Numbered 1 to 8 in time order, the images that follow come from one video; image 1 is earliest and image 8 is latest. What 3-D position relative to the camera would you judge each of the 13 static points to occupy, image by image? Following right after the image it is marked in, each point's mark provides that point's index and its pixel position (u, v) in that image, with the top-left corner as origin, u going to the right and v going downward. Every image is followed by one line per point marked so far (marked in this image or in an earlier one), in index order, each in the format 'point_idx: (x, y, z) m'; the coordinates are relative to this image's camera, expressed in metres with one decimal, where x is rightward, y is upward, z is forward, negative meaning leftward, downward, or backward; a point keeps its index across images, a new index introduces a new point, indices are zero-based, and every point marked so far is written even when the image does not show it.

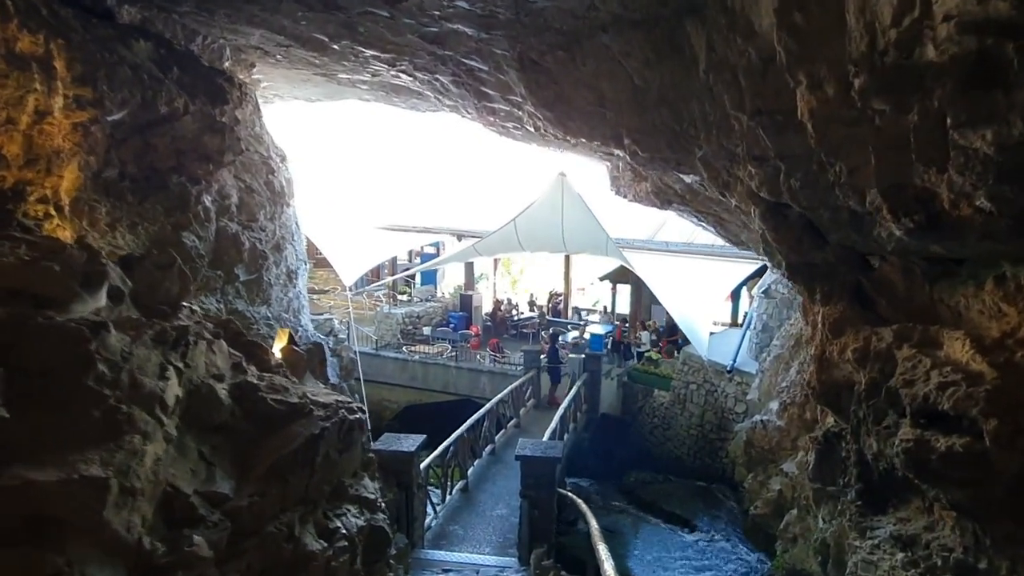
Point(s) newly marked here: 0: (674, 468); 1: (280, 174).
0: (+1.9, -2.0, +8.6) m
1: (-2.1, +1.0, +6.8) m
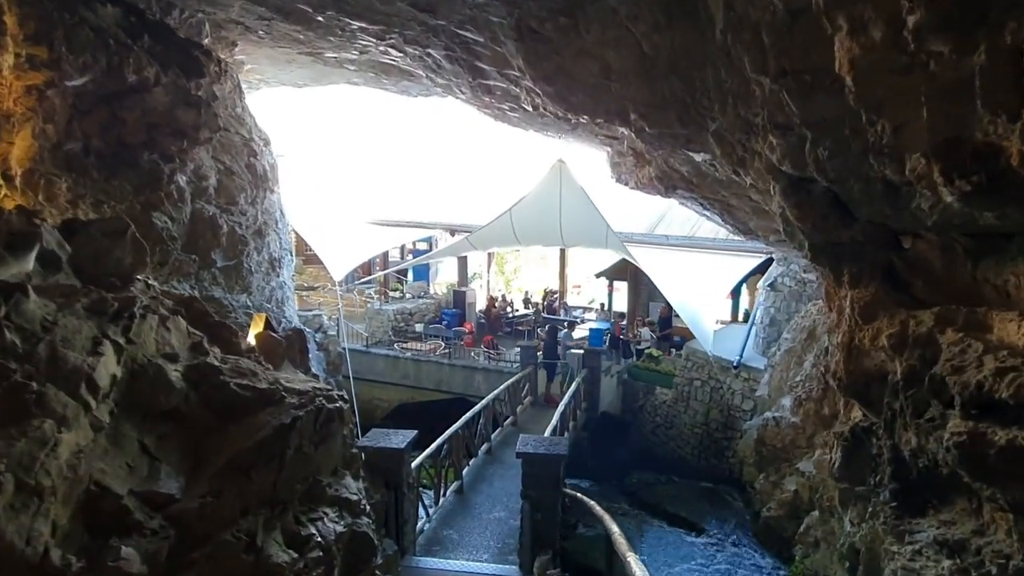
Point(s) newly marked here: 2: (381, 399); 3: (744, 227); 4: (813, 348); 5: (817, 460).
0: (+1.8, -2.0, +8.2) m
1: (-2.1, +1.1, +6.4) m
2: (-1.9, -1.6, +10.8) m
3: (+2.1, +0.5, +6.7) m
4: (+2.4, -0.5, +6.0) m
5: (+2.0, -1.1, +4.9) m
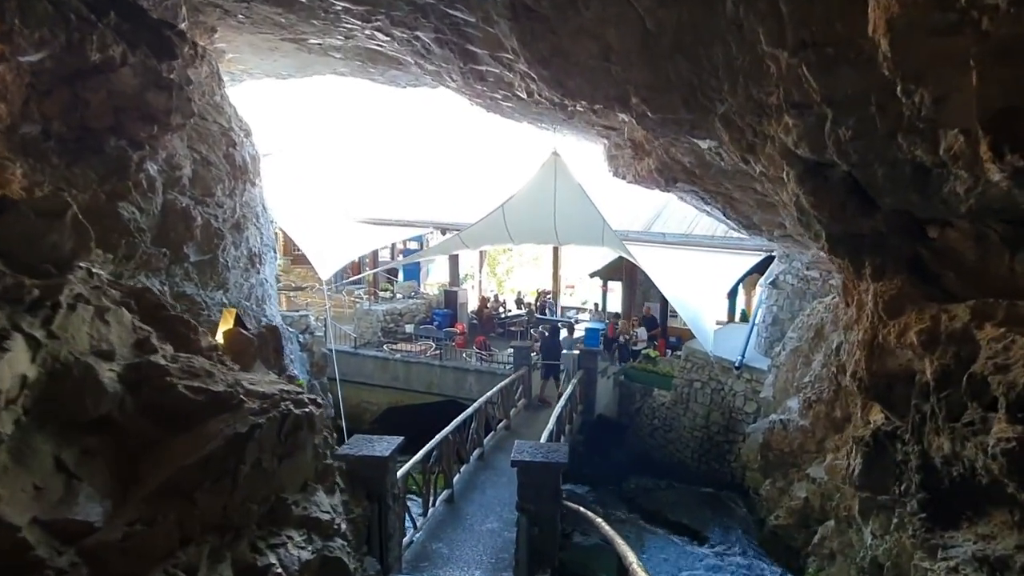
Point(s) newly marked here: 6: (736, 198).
0: (+1.7, -2.0, +7.9) m
1: (-2.2, +1.1, +6.1) m
2: (-2.0, -1.6, +10.5) m
3: (+2.0, +0.6, +6.5) m
4: (+2.3, -0.5, +5.7) m
5: (+1.9, -1.1, +4.6) m
6: (+1.8, +0.7, +6.0) m
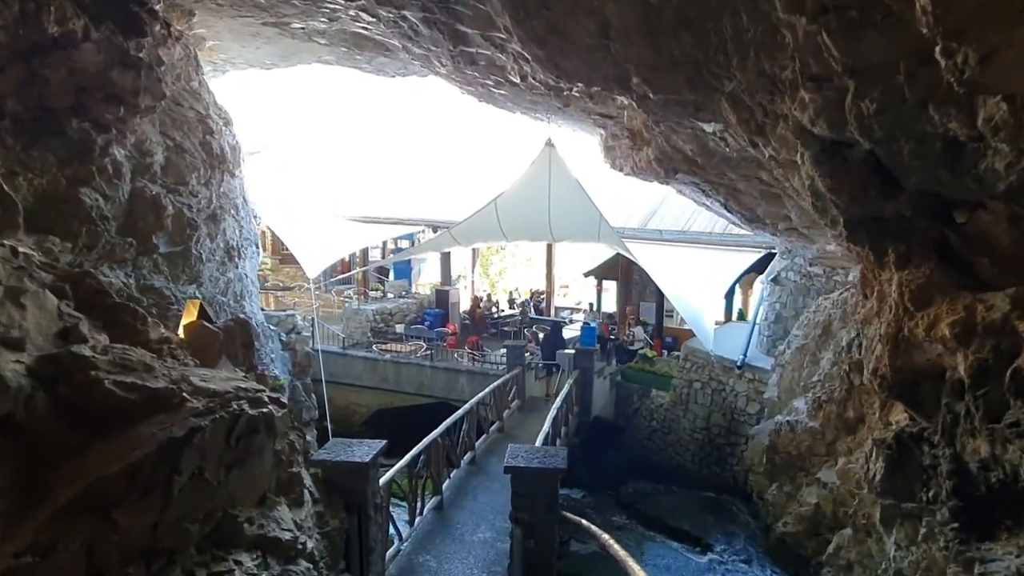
0: (+1.7, -1.9, +7.7) m
1: (-2.2, +1.2, +5.8) m
2: (-2.1, -1.6, +10.1) m
3: (+2.0, +0.6, +6.2) m
4: (+2.3, -0.4, +5.4) m
5: (+1.9, -1.0, +4.3) m
6: (+1.7, +0.8, +5.8) m
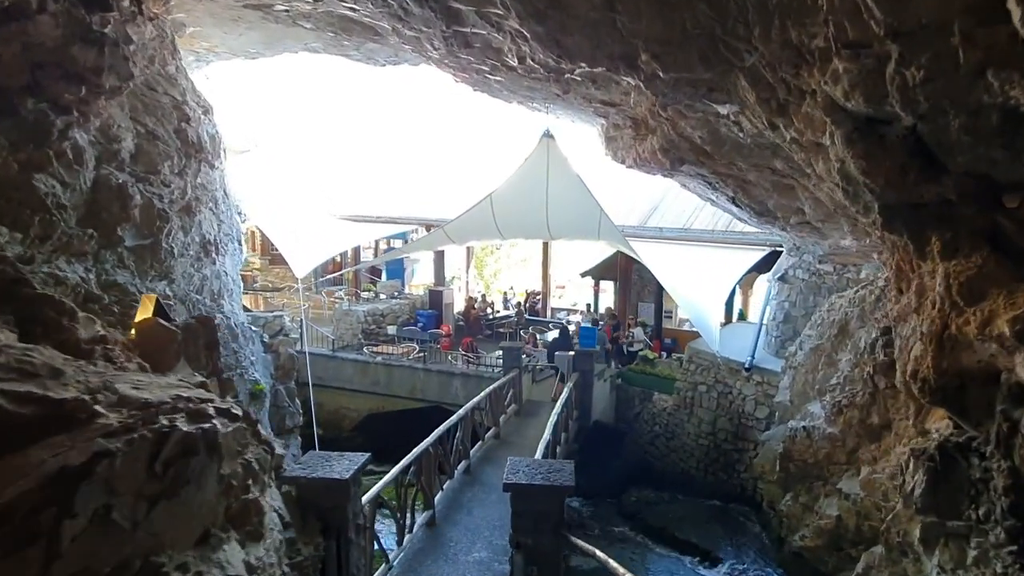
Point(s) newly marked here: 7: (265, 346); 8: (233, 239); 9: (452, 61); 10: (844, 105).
0: (+1.6, -1.9, +7.3) m
1: (-2.3, +1.2, +5.4) m
2: (-2.1, -1.6, +9.8) m
3: (+1.9, +0.6, +5.9) m
4: (+2.3, -0.4, +5.1) m
5: (+1.9, -1.0, +4.0) m
6: (+1.7, +0.8, +5.4) m
7: (-1.9, -0.4, +5.9) m
8: (-2.3, +0.4, +6.2) m
9: (-0.4, +1.7, +5.6) m
10: (+1.3, +0.7, +2.9) m
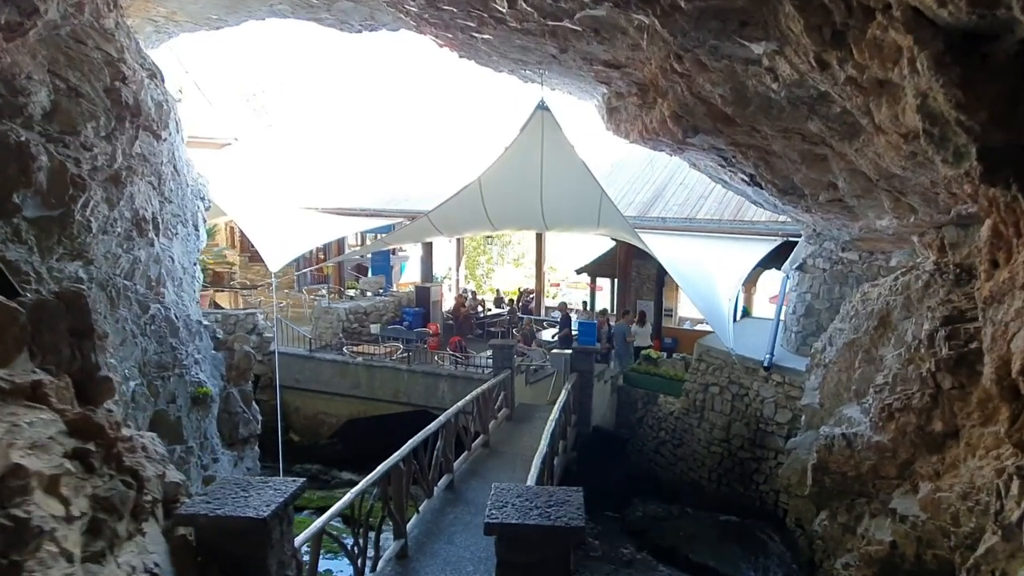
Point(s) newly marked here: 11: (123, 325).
0: (+1.6, -1.8, +6.6) m
1: (-2.3, +1.2, +4.7) m
2: (-2.2, -1.5, +9.0) m
3: (+1.9, +0.7, +5.2) m
4: (+2.2, -0.3, +4.4) m
5: (+1.8, -0.9, +3.3) m
6: (+1.6, +0.9, +4.7) m
7: (-2.0, -0.4, +5.1) m
8: (-2.3, +0.5, +5.4) m
9: (-0.5, +1.8, +4.9) m
10: (+1.2, +0.8, +2.2) m
11: (-1.9, -0.2, +3.6) m
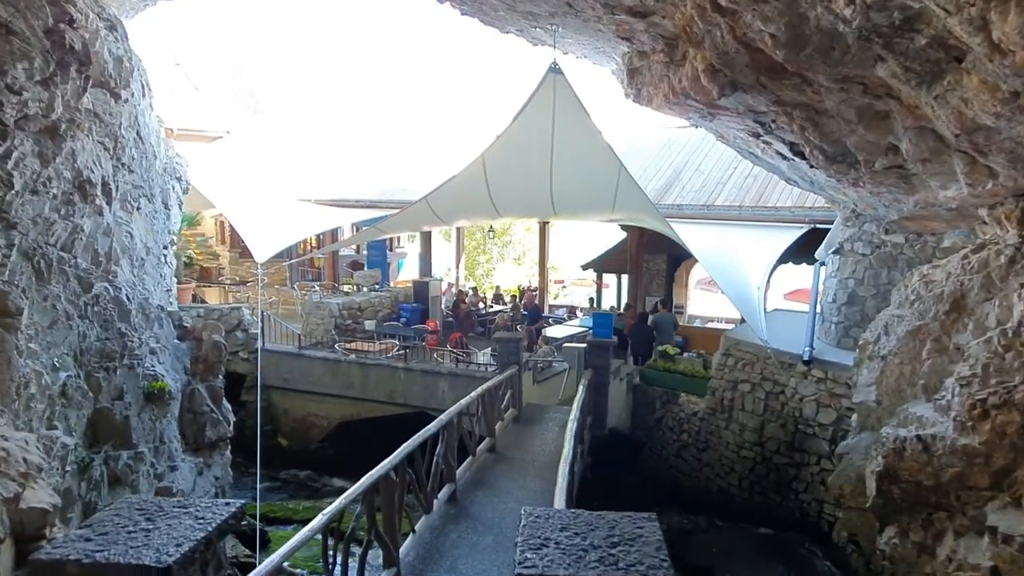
0: (+1.6, -1.7, +6.0) m
1: (-2.3, +1.4, +4.1) m
2: (-2.2, -1.4, +8.4) m
3: (+1.9, +0.8, +4.5) m
4: (+2.3, -0.2, +3.7) m
5: (+1.9, -0.8, +2.6) m
6: (+1.7, +1.0, +4.1) m
7: (-1.9, -0.3, +4.5) m
8: (-2.3, +0.6, +4.8) m
9: (-0.5, +1.9, +4.3) m
10: (+1.3, +0.9, +1.5) m
11: (-1.8, -0.1, +3.0) m
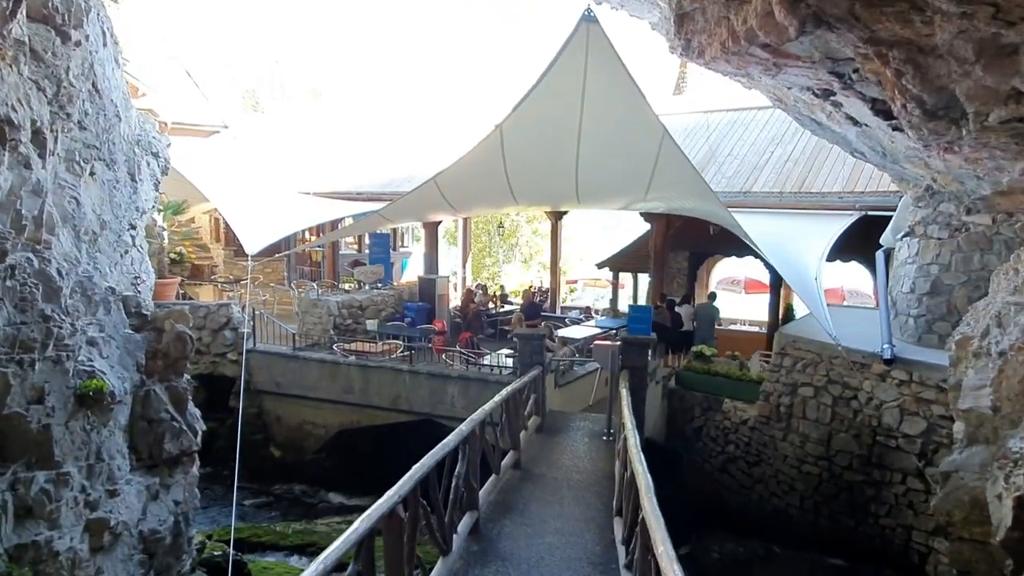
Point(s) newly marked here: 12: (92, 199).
0: (+1.8, -1.6, +5.1) m
1: (-2.1, +1.5, +3.3) m
2: (-2.0, -1.4, +7.6) m
3: (+2.1, +0.9, +3.7) m
4: (+2.4, -0.1, +2.9) m
5: (+2.0, -0.7, +1.8) m
6: (+1.9, +1.1, +3.3) m
7: (-1.8, -0.2, +3.7) m
8: (-2.1, +0.7, +4.0) m
9: (-0.3, +2.0, +3.5) m
10: (+1.4, +1.0, +0.8) m
11: (-1.7, 0.0, +2.2) m
12: (-2.0, +0.4, +3.6) m
